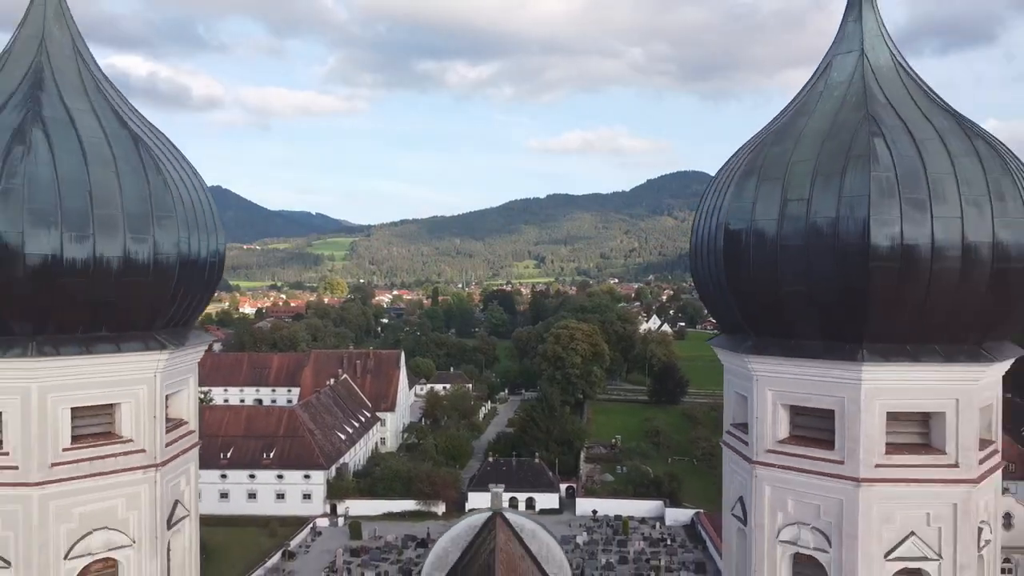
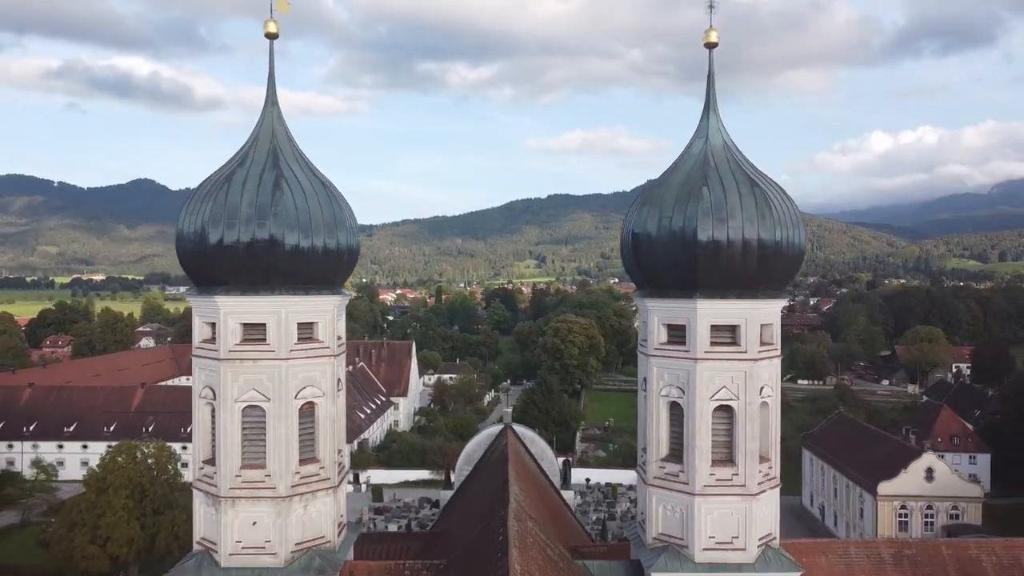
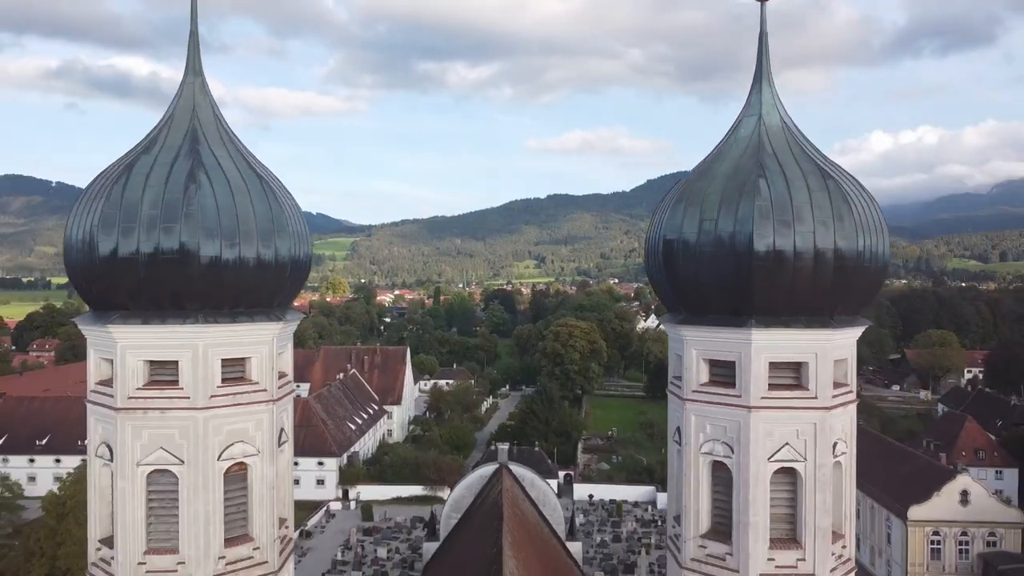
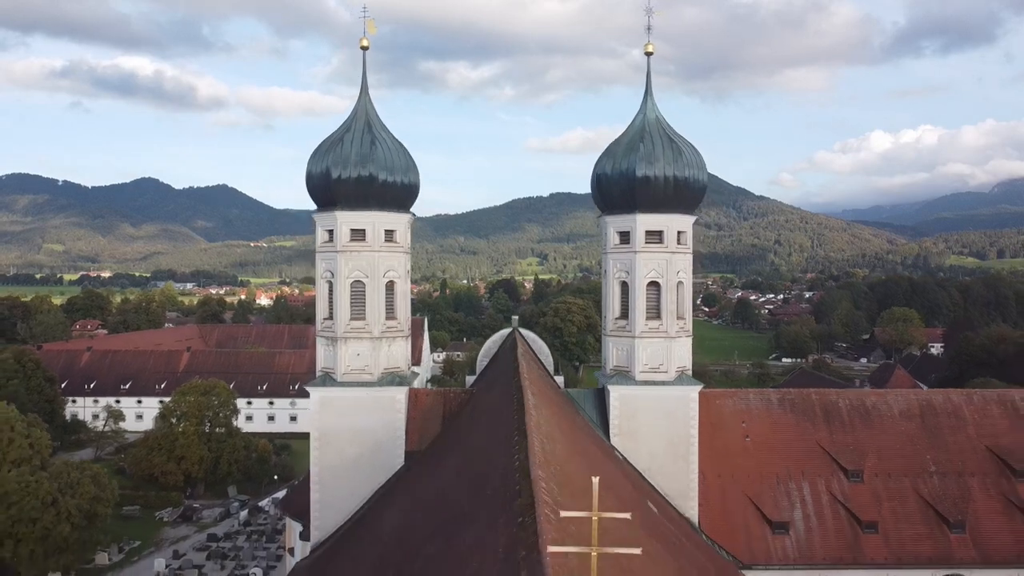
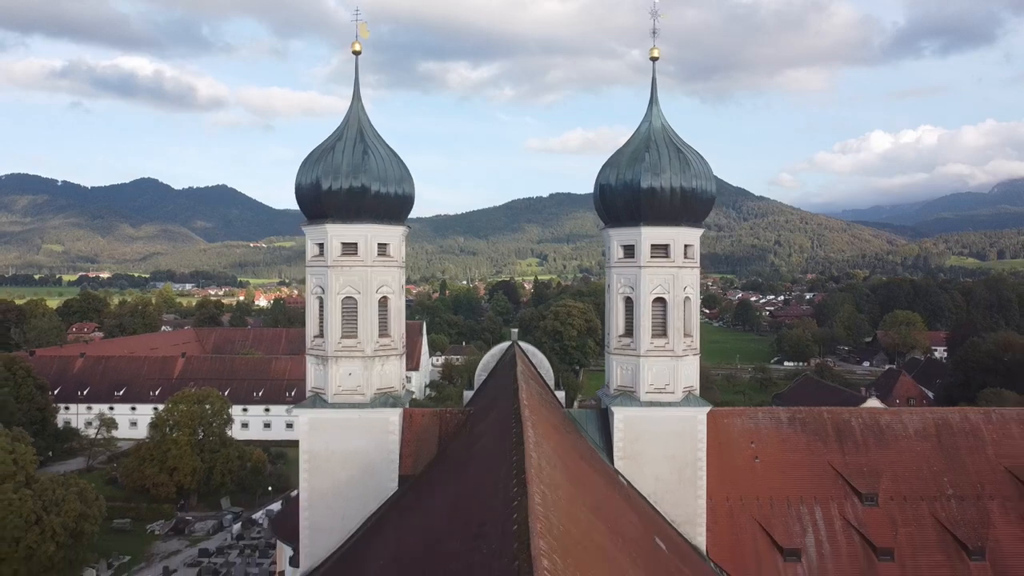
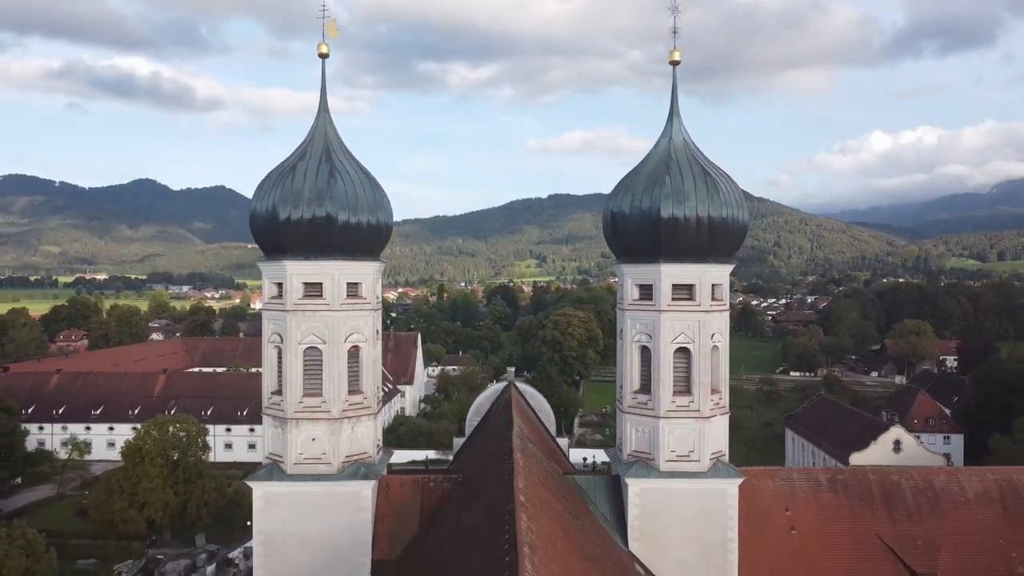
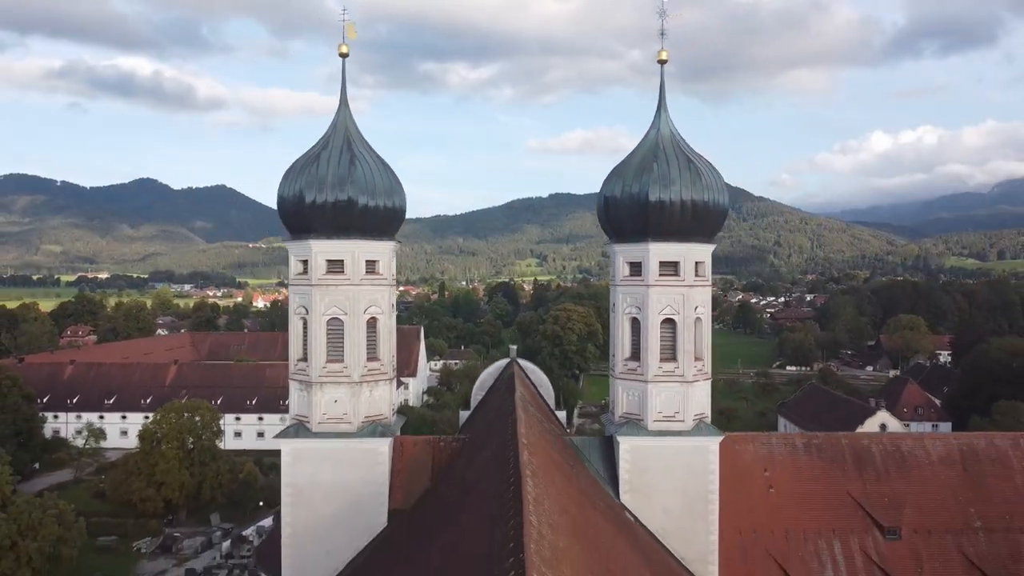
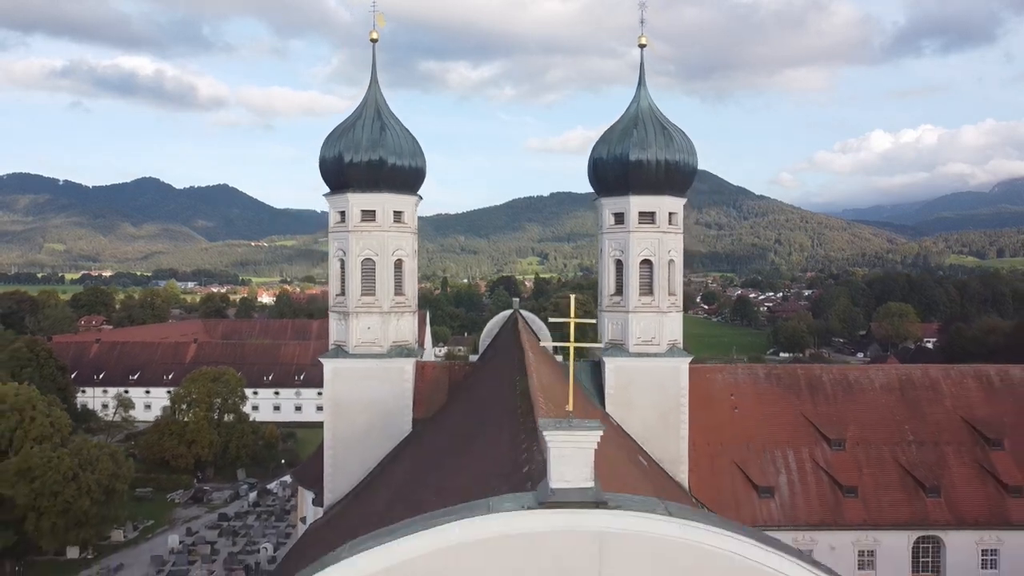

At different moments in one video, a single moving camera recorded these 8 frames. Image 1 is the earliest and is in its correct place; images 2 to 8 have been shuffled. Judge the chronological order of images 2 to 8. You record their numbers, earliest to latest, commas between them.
3, 2, 6, 7, 5, 4, 8
